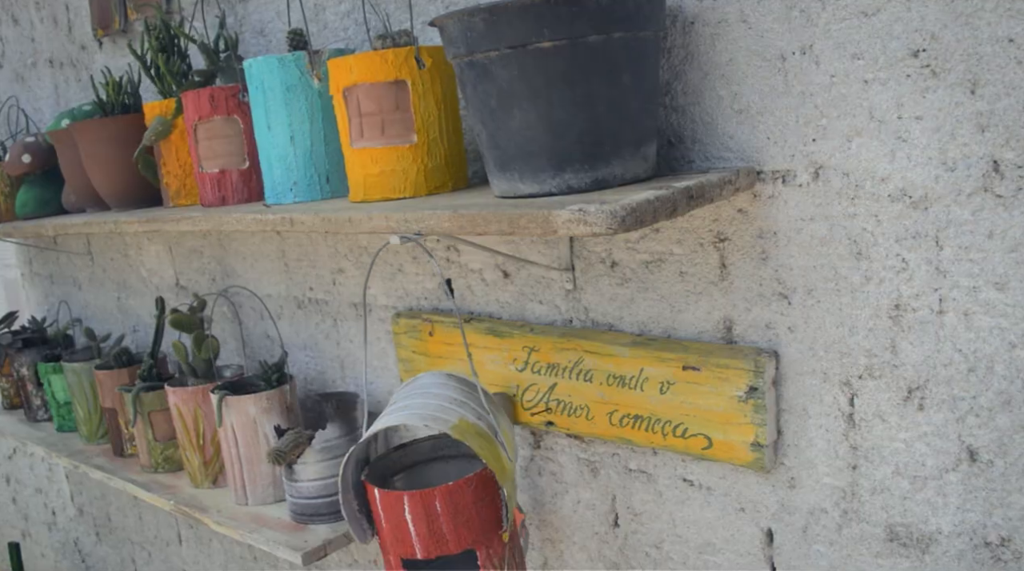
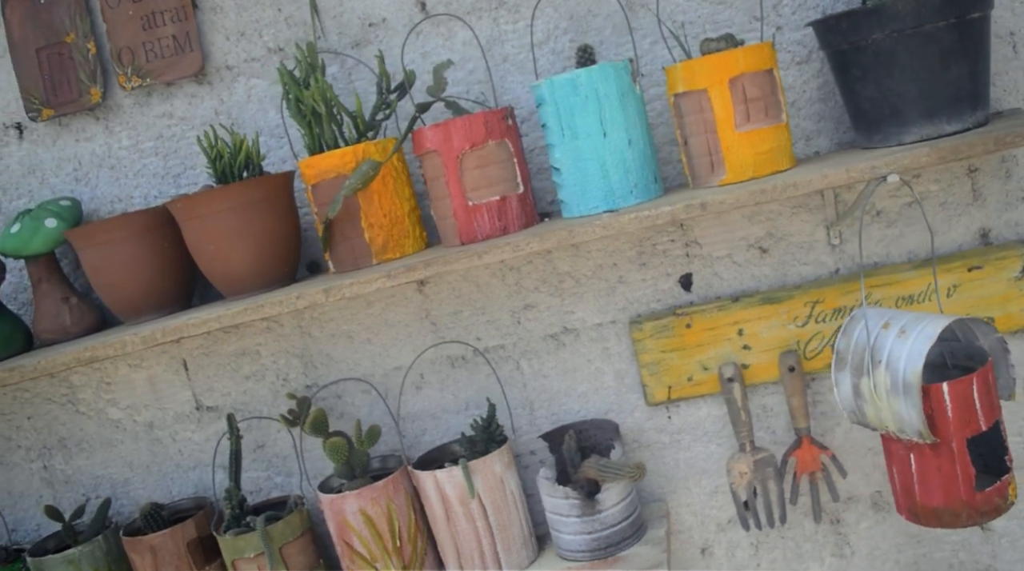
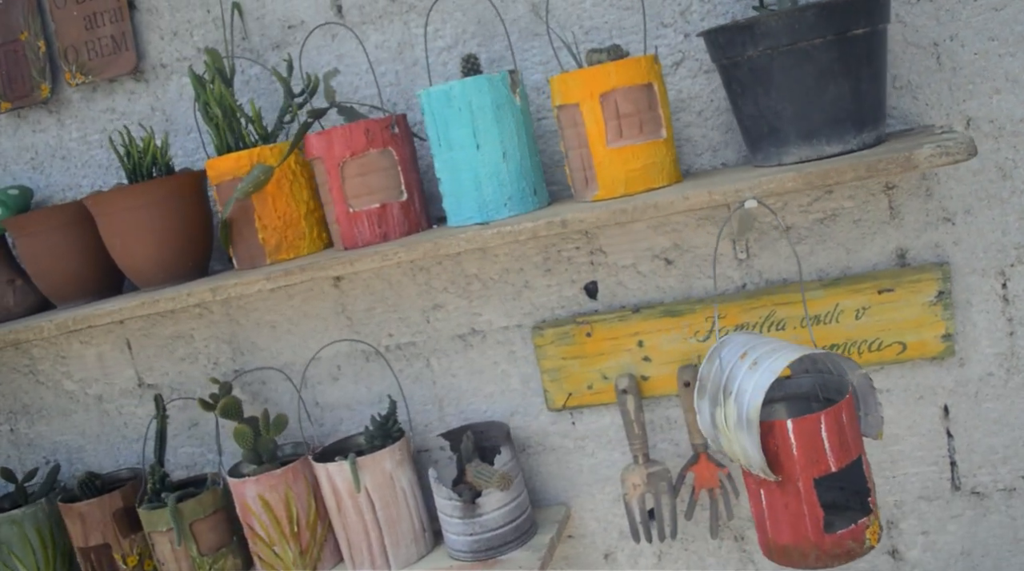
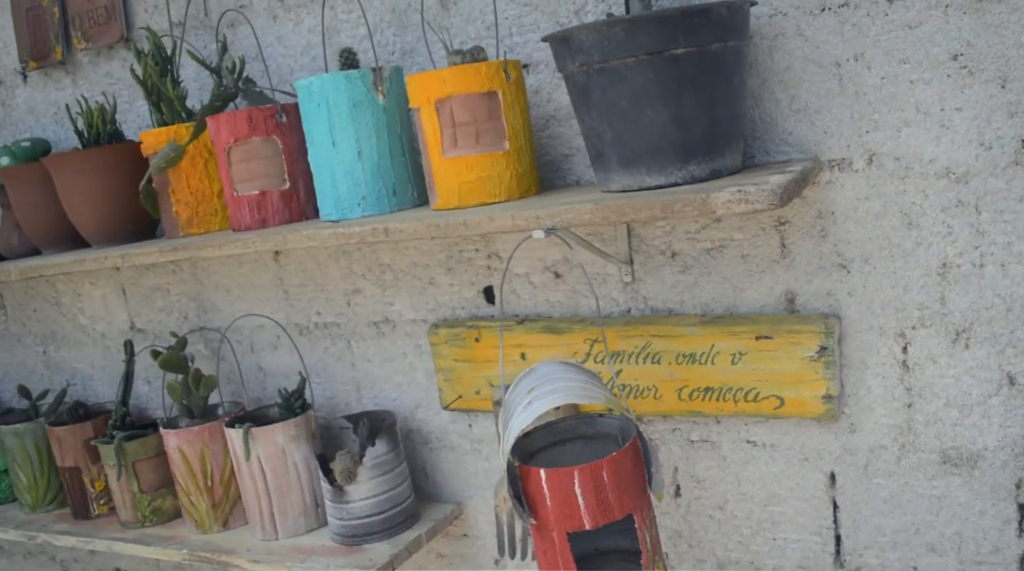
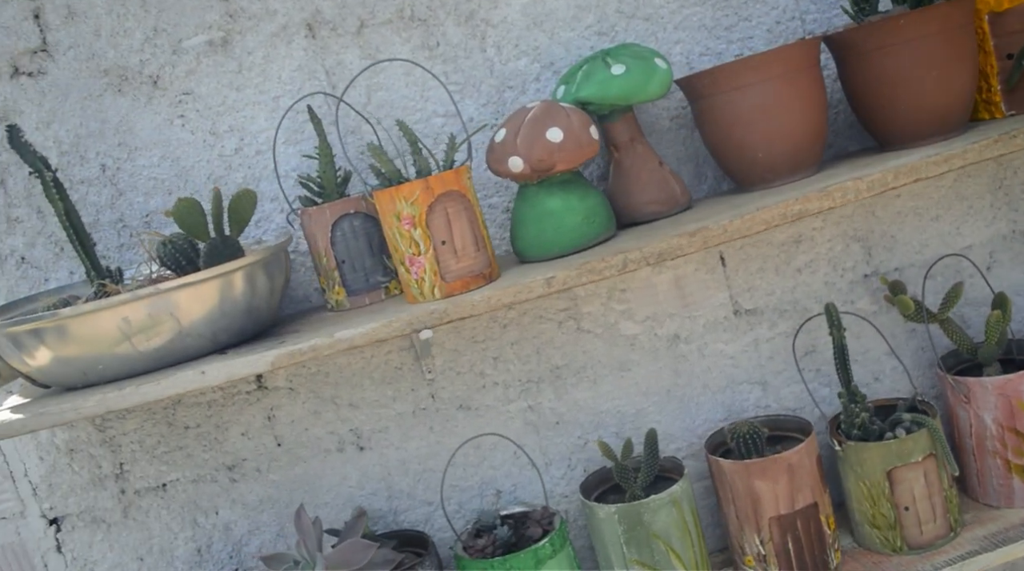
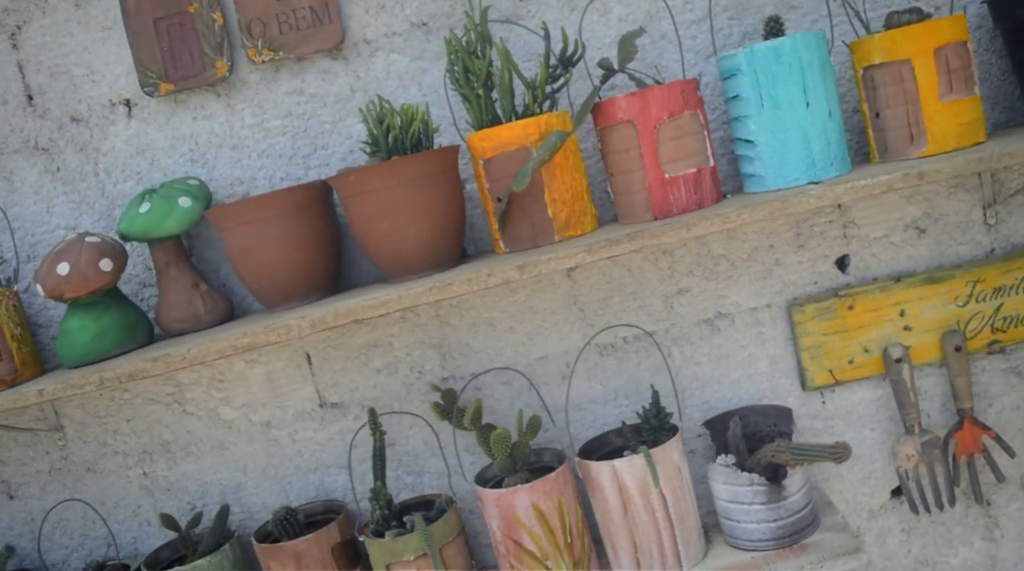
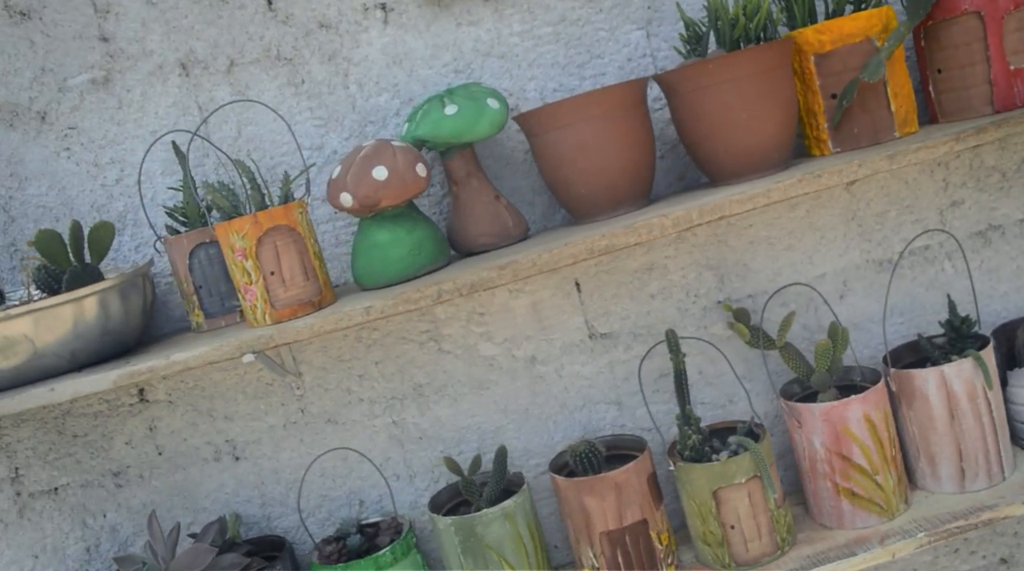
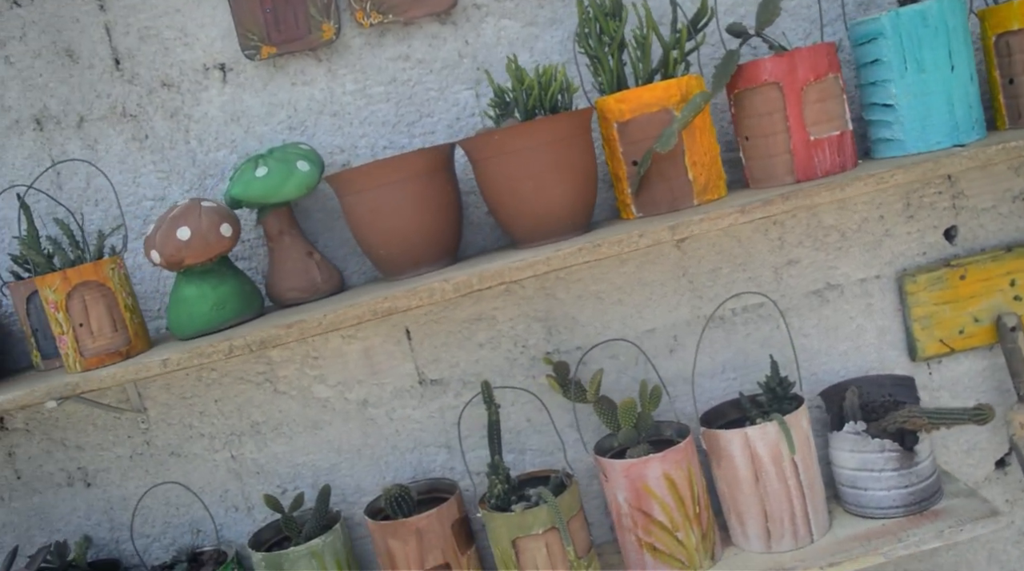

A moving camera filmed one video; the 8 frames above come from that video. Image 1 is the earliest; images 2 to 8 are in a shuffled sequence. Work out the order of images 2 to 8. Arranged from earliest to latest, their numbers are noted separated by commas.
4, 3, 2, 6, 8, 7, 5
